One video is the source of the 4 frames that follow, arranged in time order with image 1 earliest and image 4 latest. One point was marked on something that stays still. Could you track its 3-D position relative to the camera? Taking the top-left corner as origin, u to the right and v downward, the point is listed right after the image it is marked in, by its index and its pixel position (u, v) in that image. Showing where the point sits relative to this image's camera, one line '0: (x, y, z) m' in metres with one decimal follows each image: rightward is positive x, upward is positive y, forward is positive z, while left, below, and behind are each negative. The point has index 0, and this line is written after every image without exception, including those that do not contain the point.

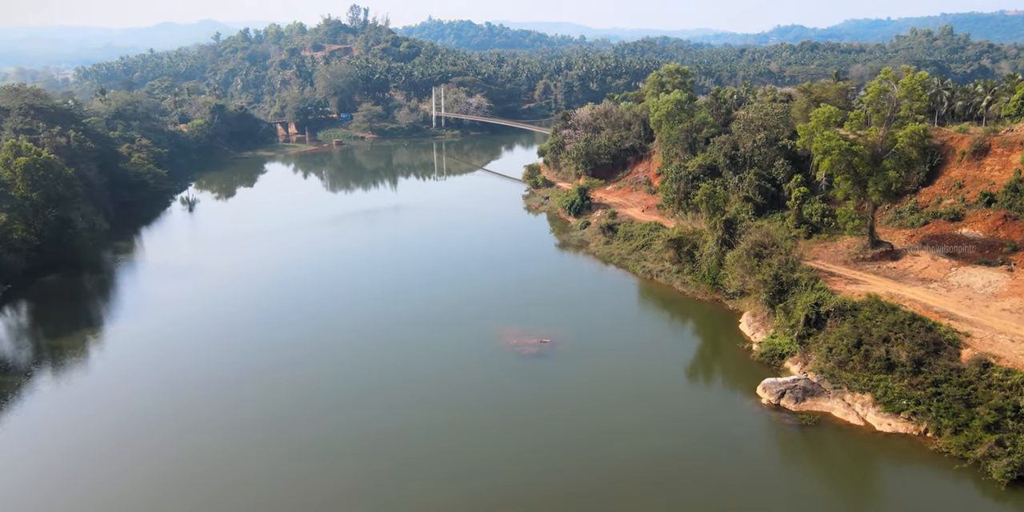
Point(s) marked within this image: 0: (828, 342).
0: (+10.4, -2.9, +19.6) m
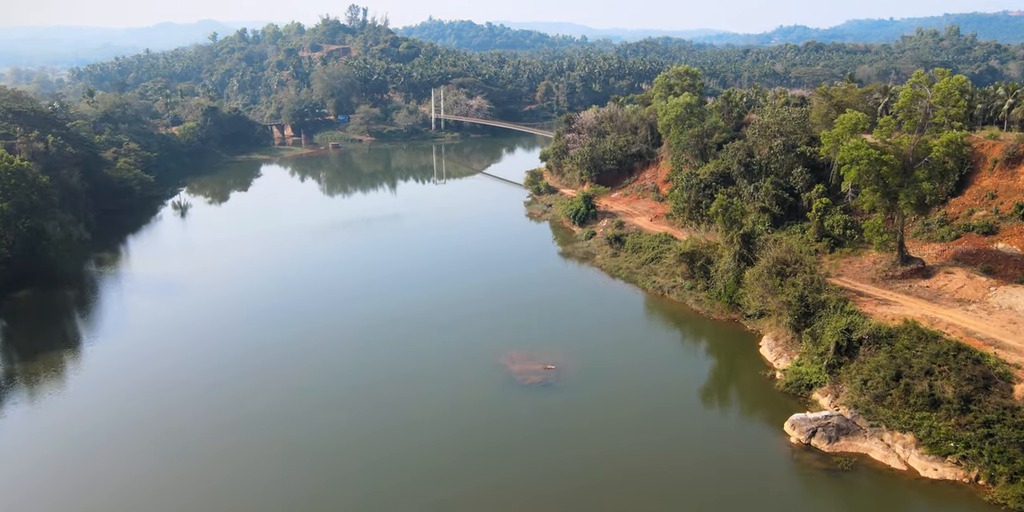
0: (+10.5, -3.5, +17.8) m
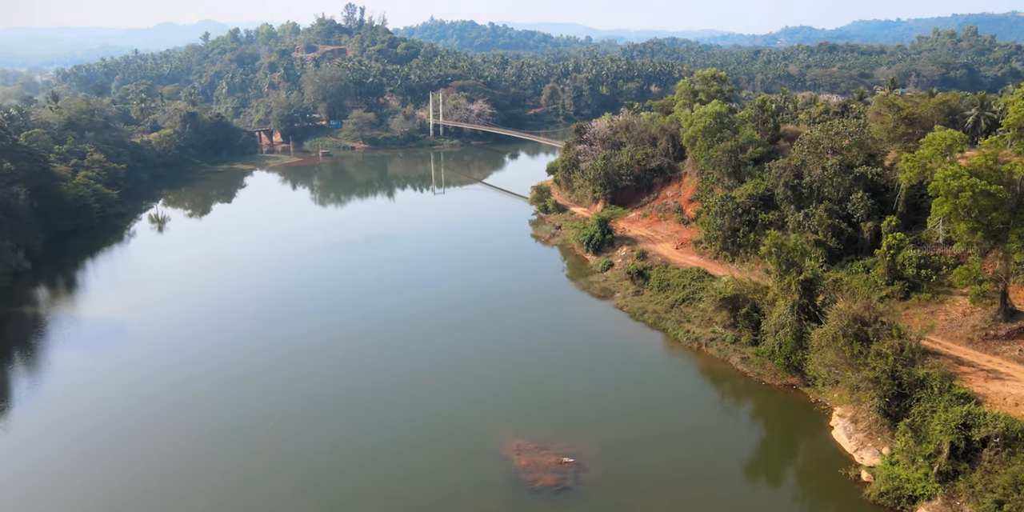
0: (+10.6, -5.2, +13.1) m
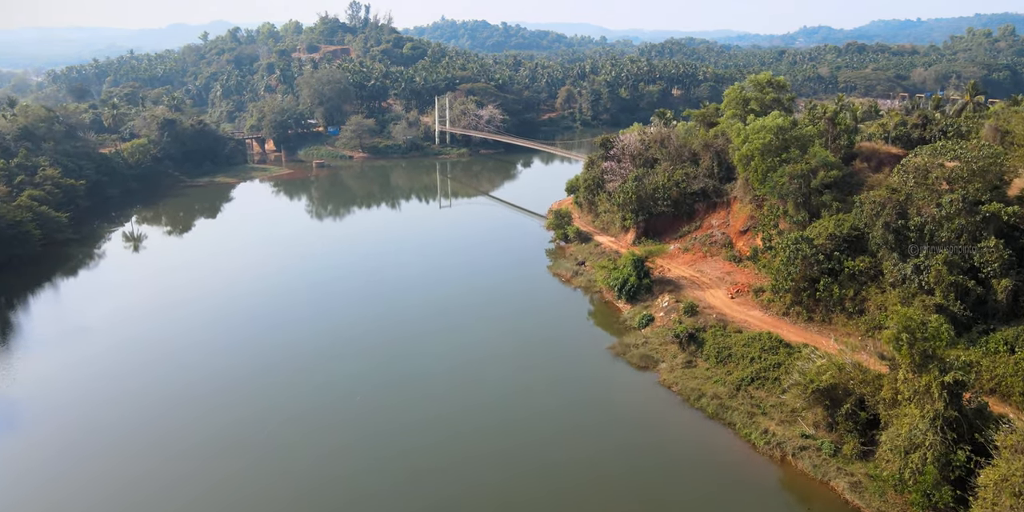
0: (+10.9, -7.3, +7.1) m
